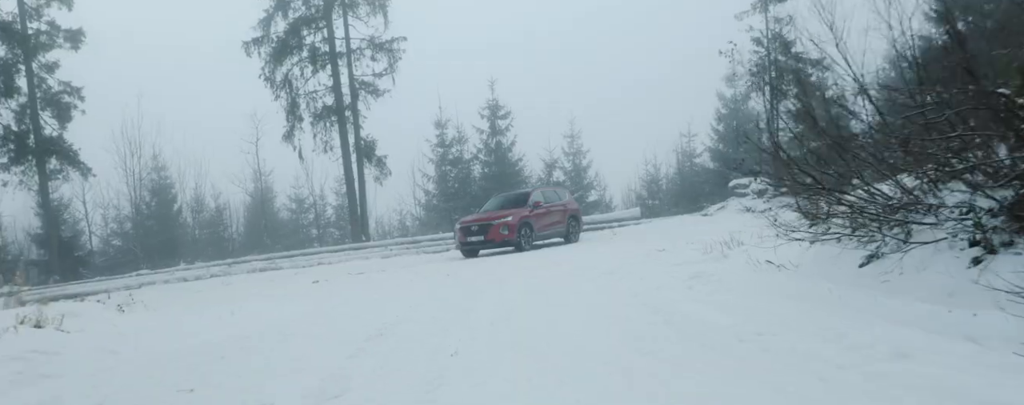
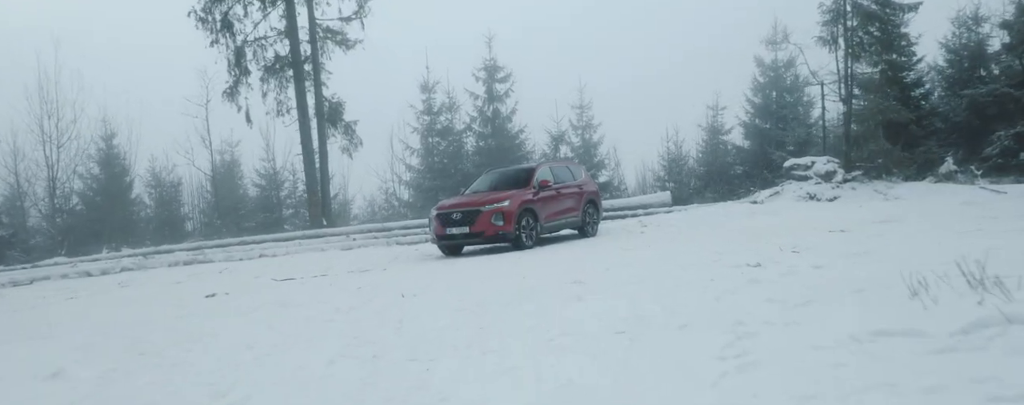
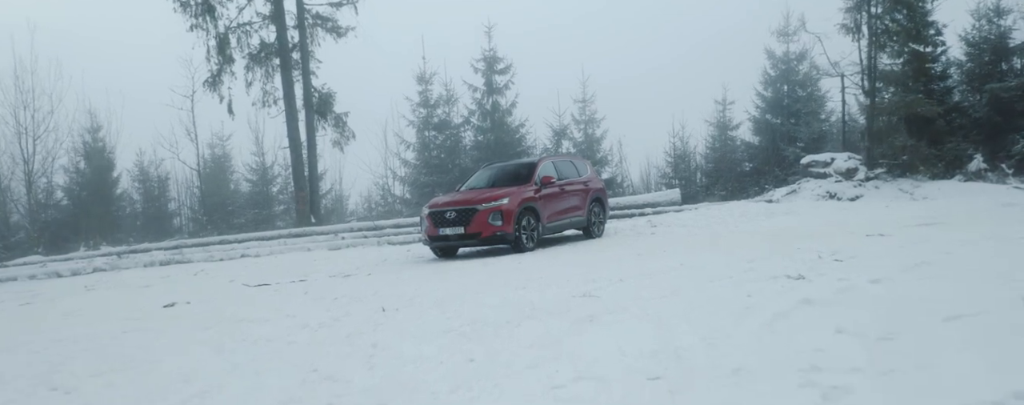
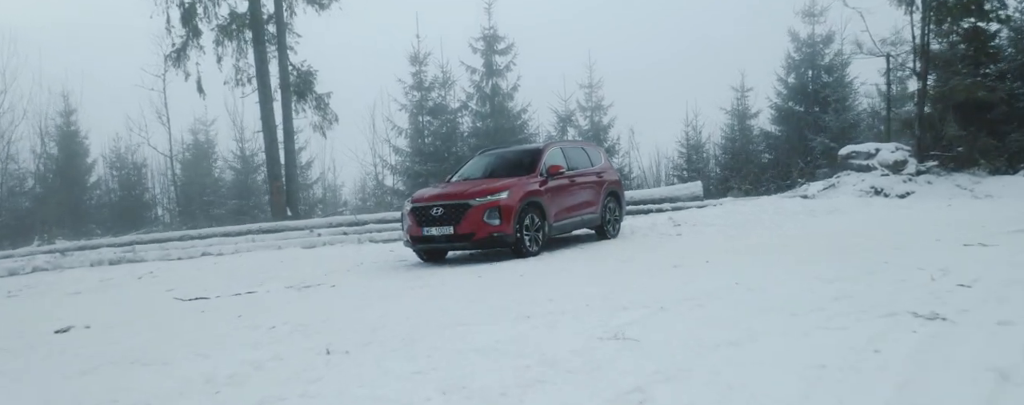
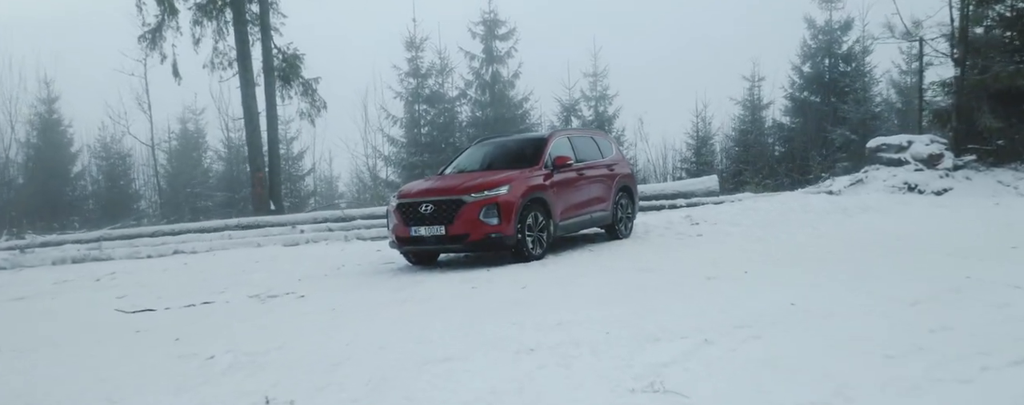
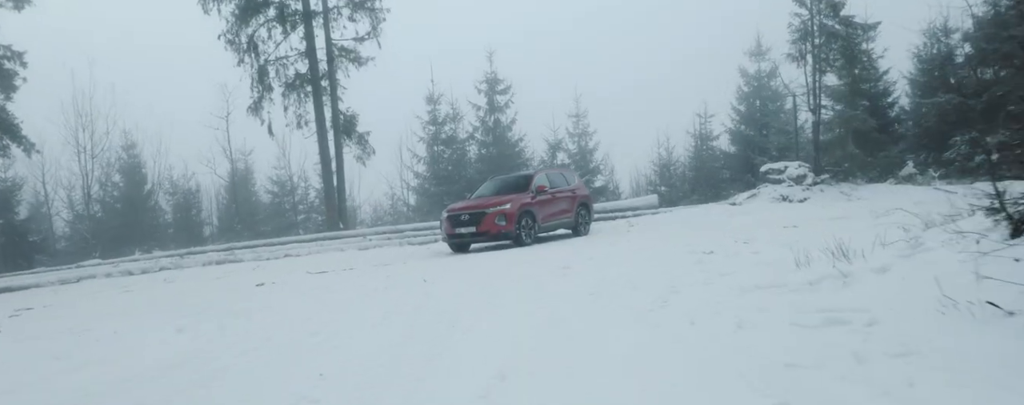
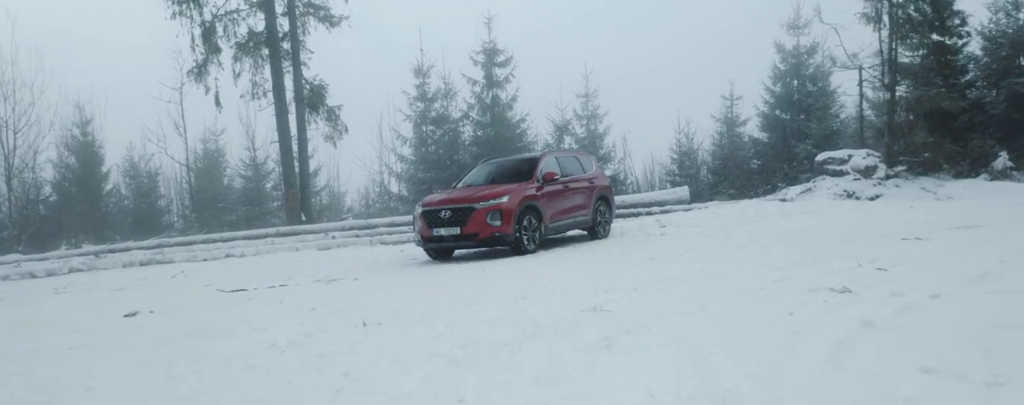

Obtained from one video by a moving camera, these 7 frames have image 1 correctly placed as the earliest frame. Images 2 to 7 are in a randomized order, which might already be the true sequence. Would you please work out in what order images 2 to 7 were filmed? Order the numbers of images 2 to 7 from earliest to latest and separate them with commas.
6, 2, 3, 7, 4, 5
